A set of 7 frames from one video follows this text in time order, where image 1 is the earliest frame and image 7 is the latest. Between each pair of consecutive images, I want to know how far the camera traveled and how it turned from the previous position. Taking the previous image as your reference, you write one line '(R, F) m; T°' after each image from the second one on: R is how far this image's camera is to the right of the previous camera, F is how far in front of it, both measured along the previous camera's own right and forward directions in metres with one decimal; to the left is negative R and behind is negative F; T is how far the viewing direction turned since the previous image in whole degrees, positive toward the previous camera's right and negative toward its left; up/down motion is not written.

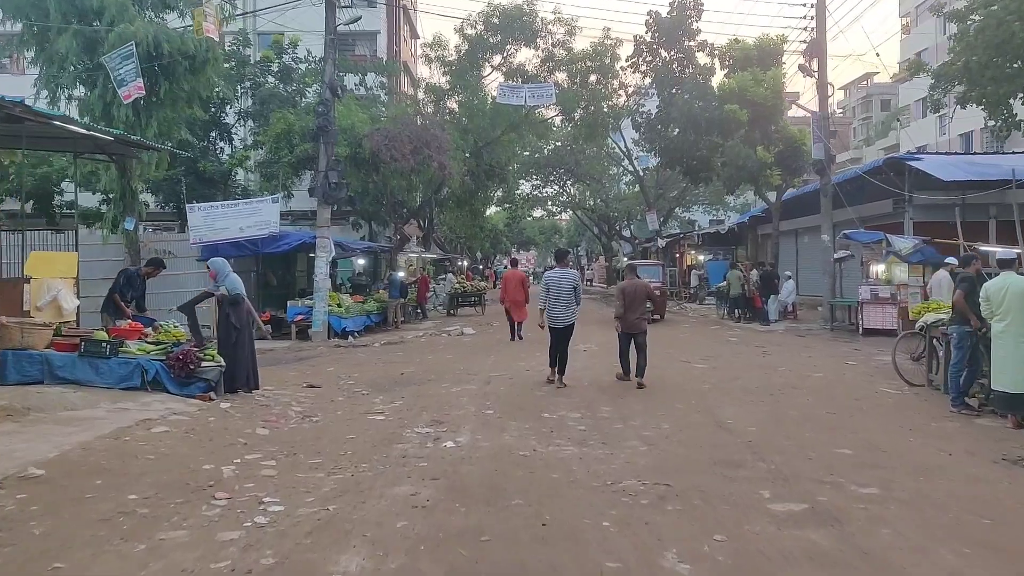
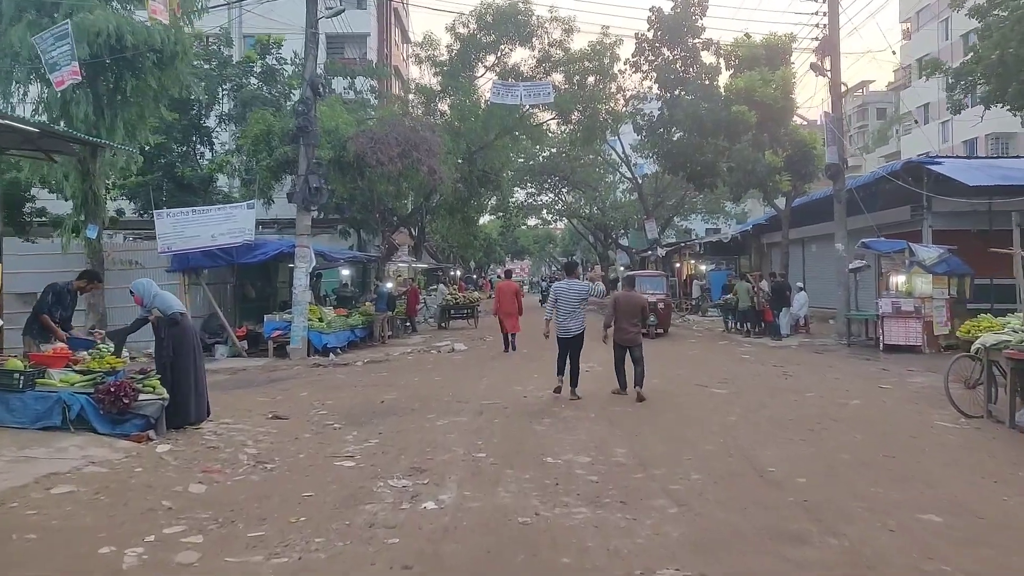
(0.0, +1.3) m; 0°
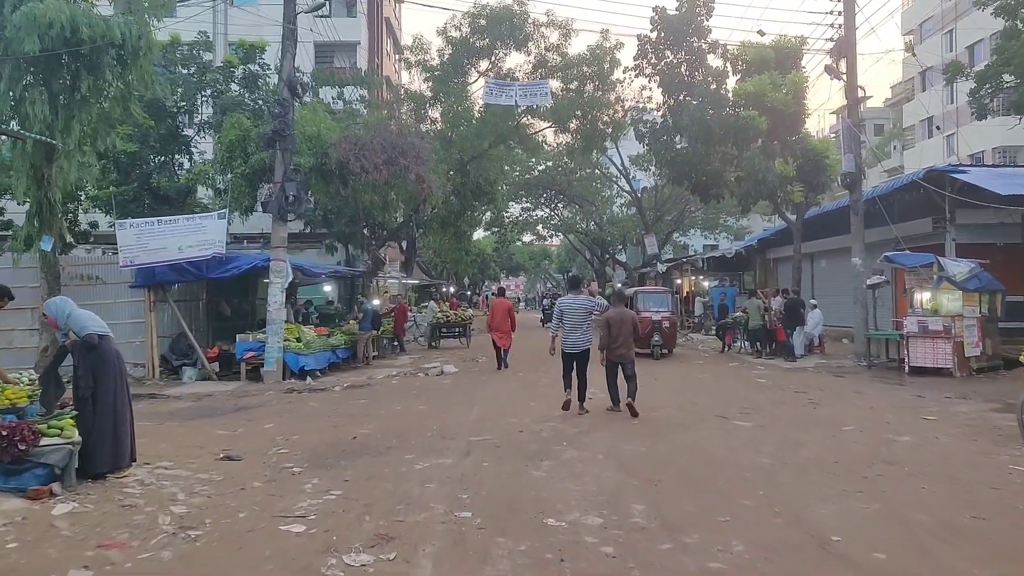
(0.0, +1.3) m; 0°
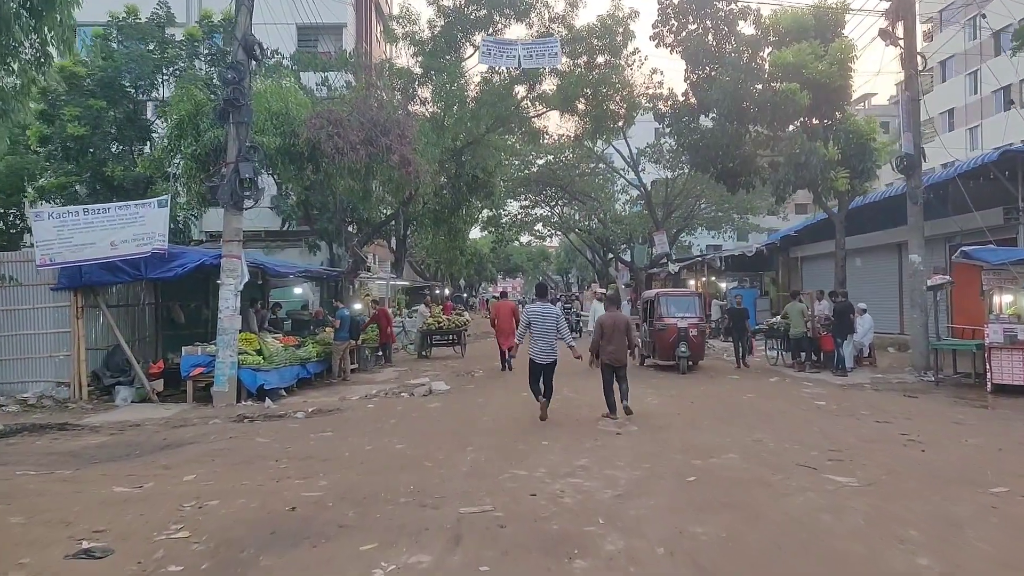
(-0.1, +2.6) m; 0°
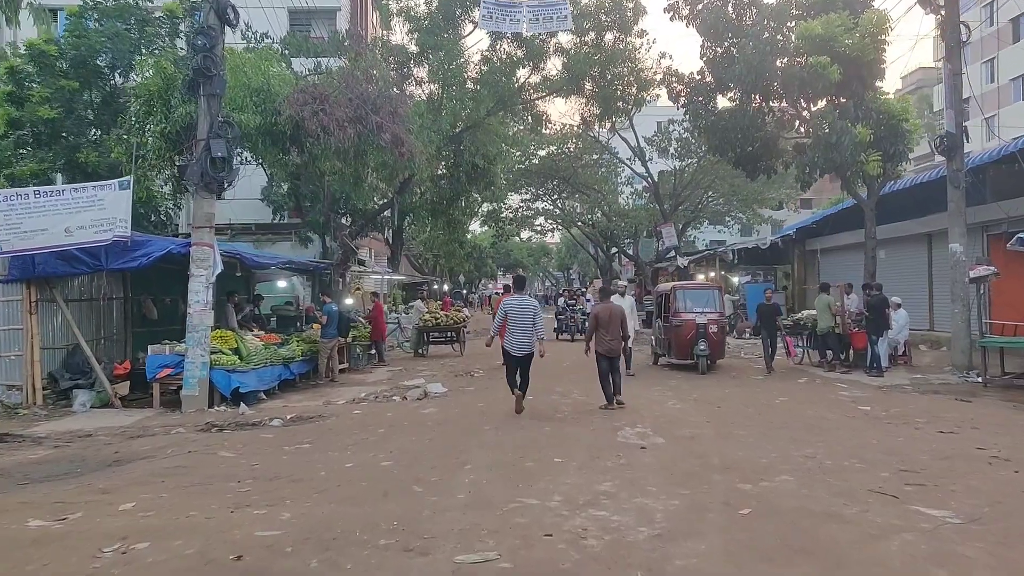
(-0.1, +1.3) m; 0°
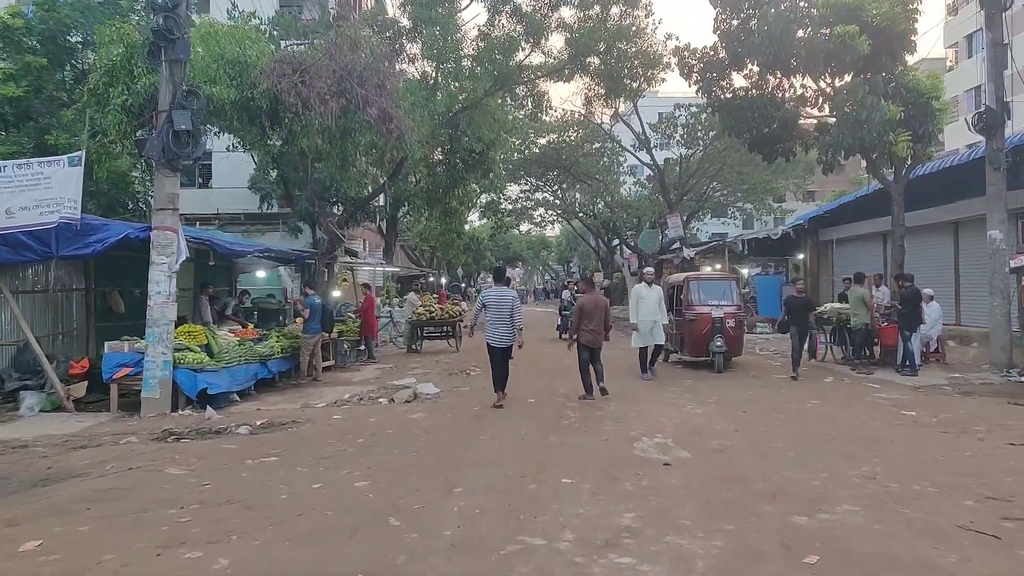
(0.0, +1.2) m; 0°
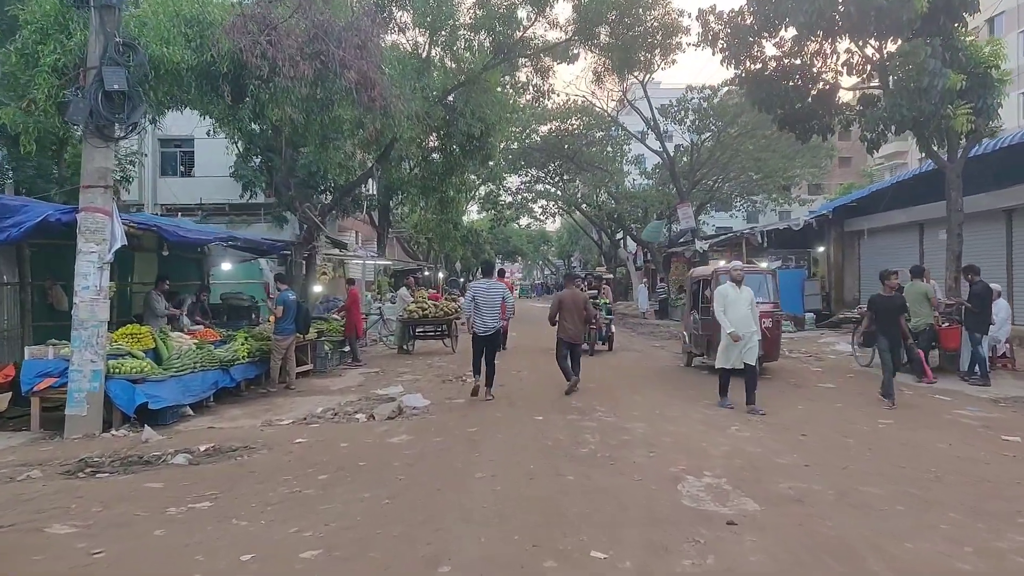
(0.0, +1.8) m; 0°
